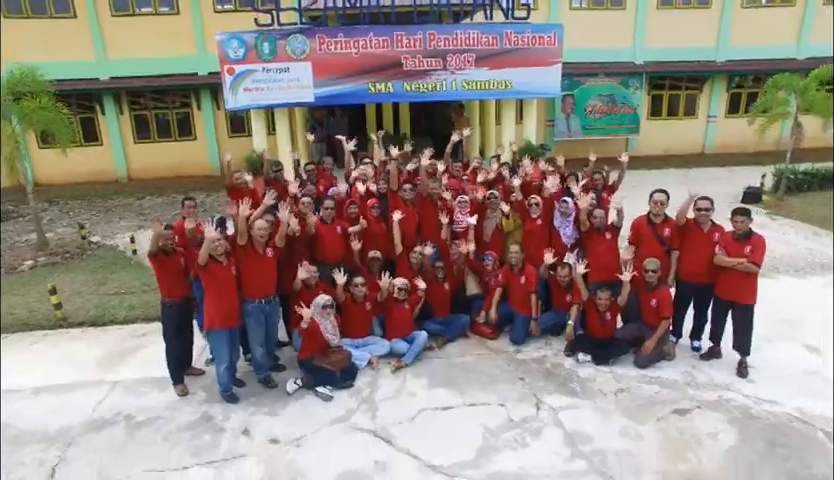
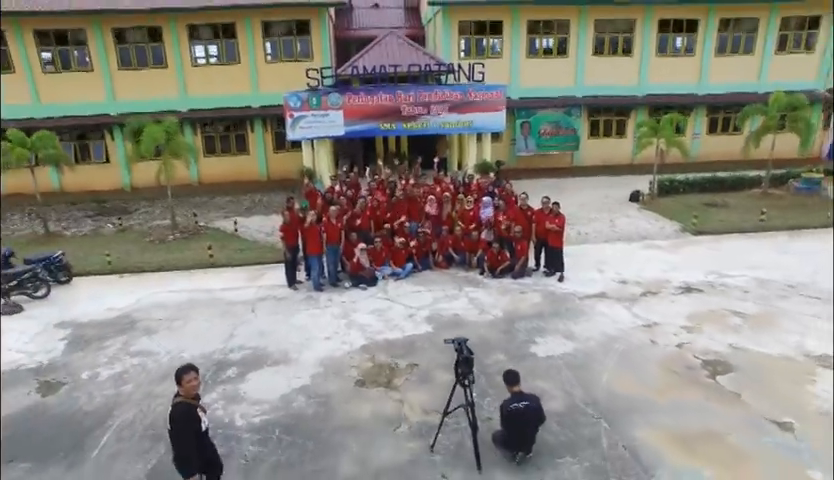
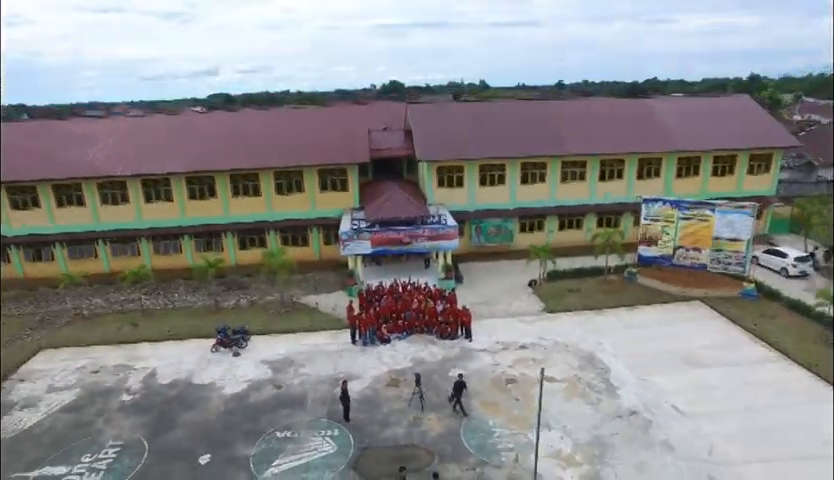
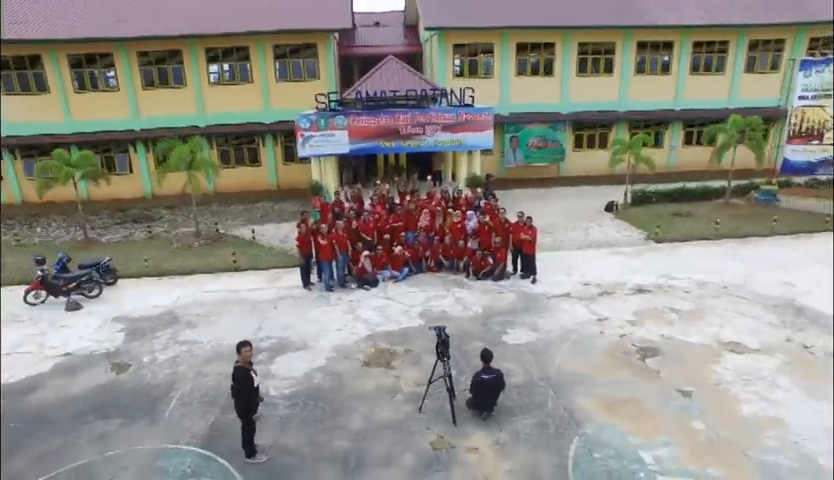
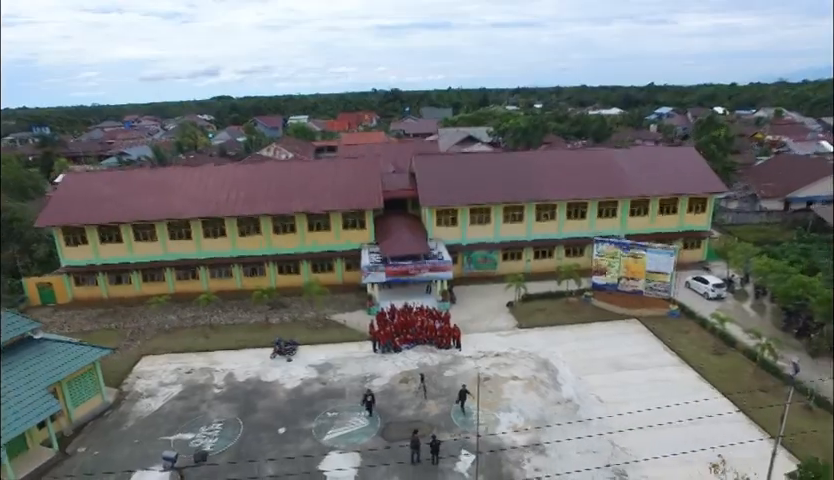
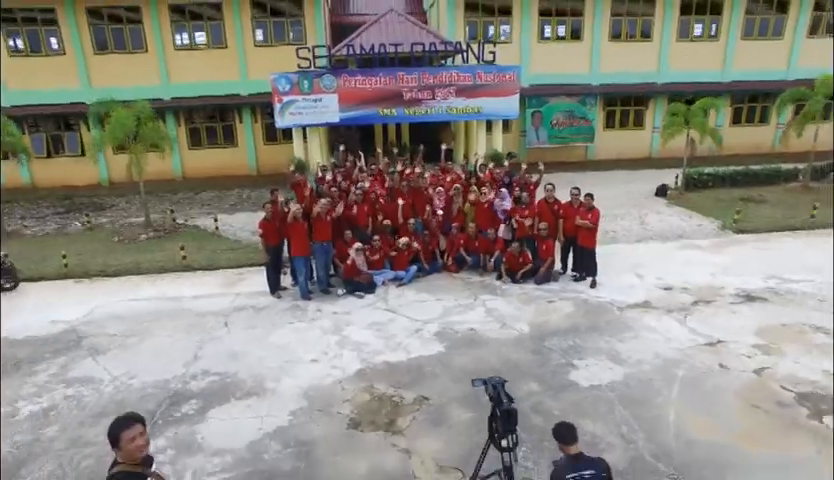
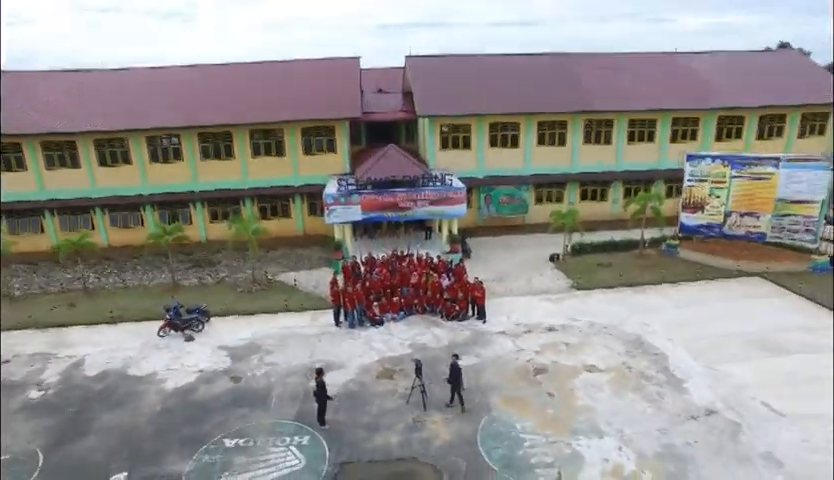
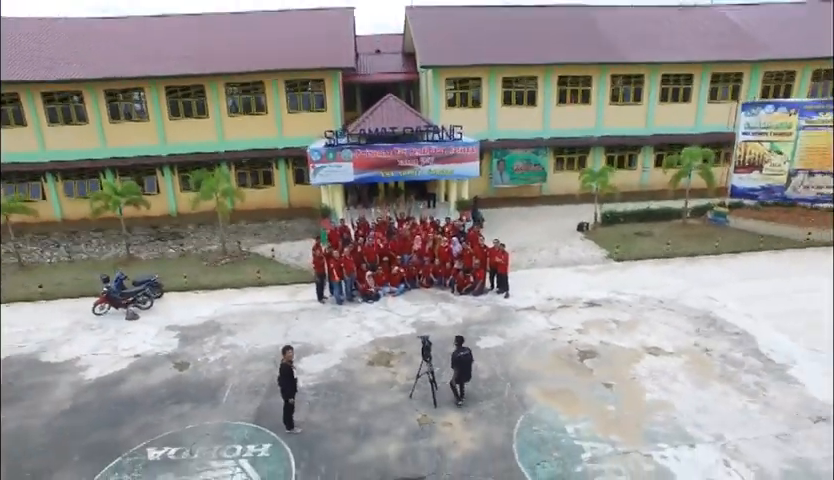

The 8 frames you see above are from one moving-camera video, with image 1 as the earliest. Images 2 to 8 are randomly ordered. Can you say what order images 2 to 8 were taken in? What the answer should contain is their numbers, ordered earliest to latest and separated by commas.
6, 2, 4, 8, 7, 3, 5
